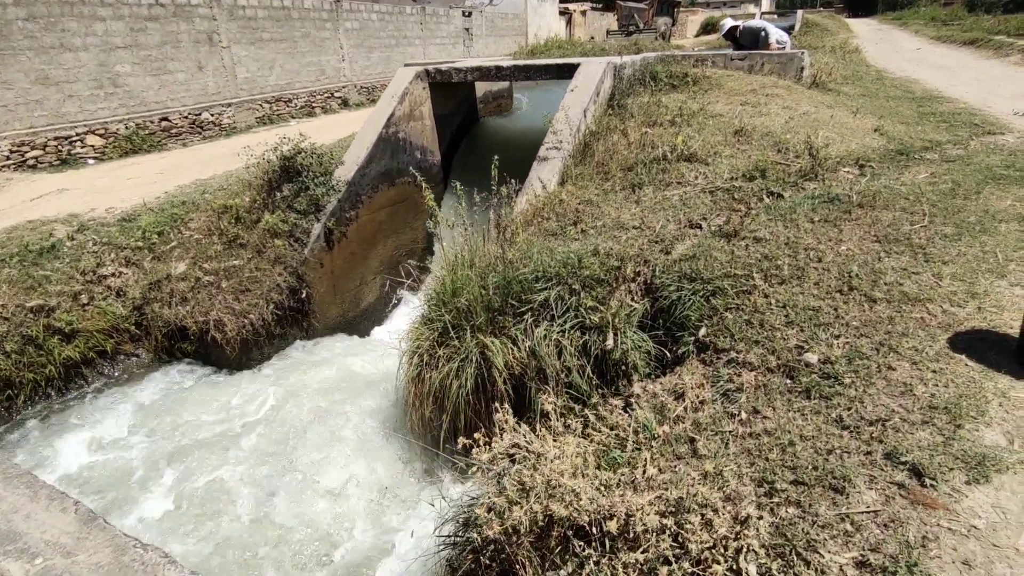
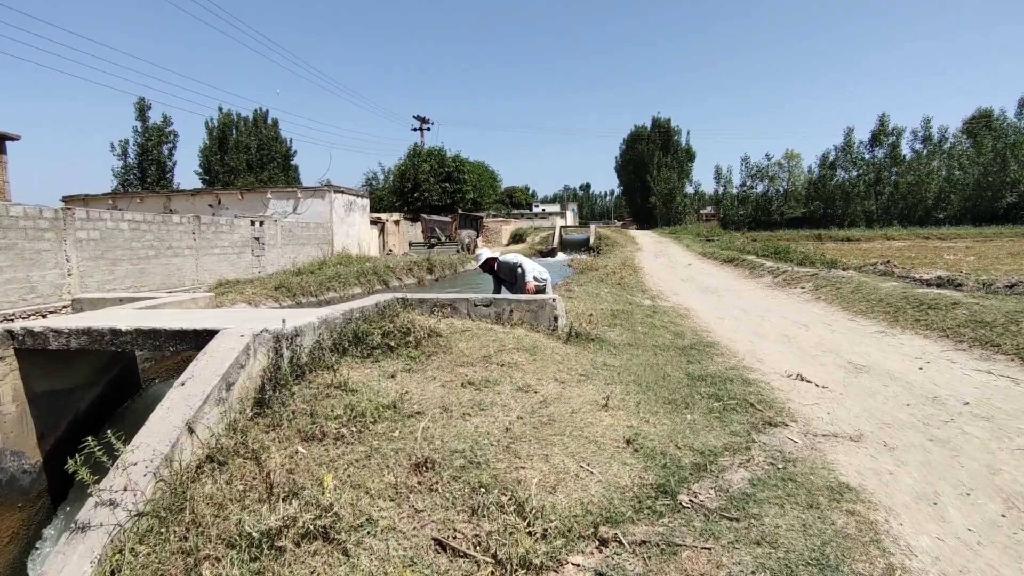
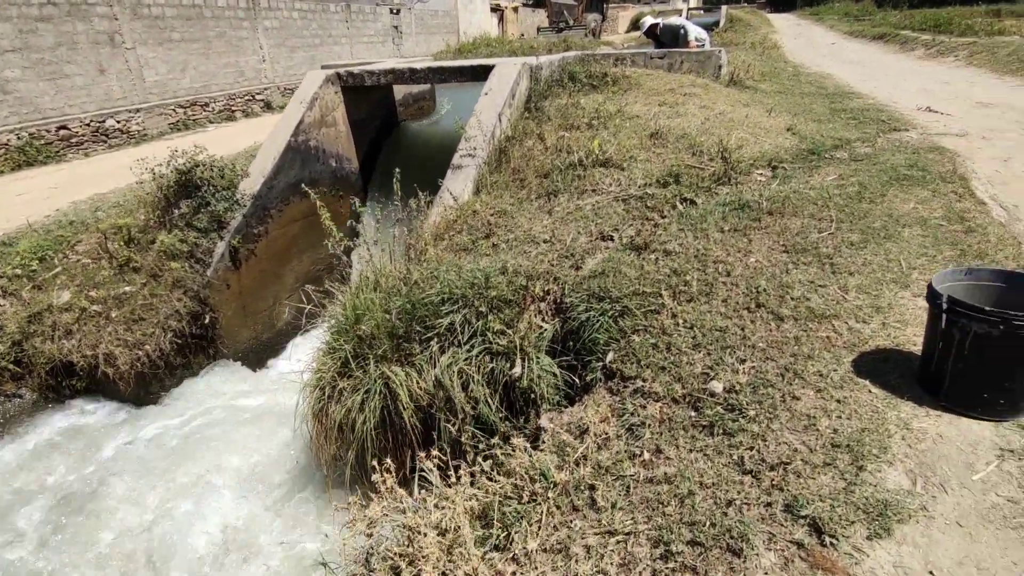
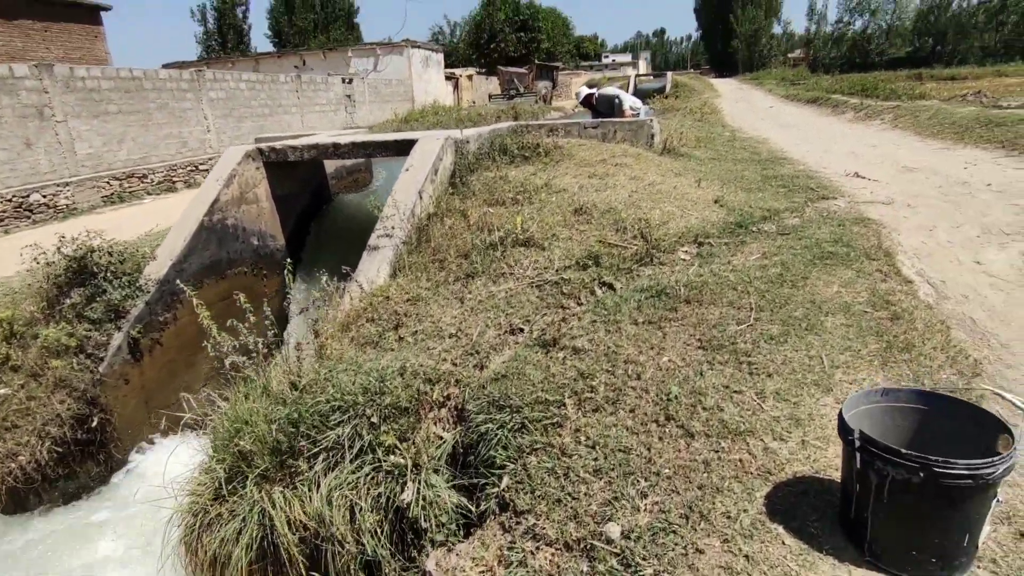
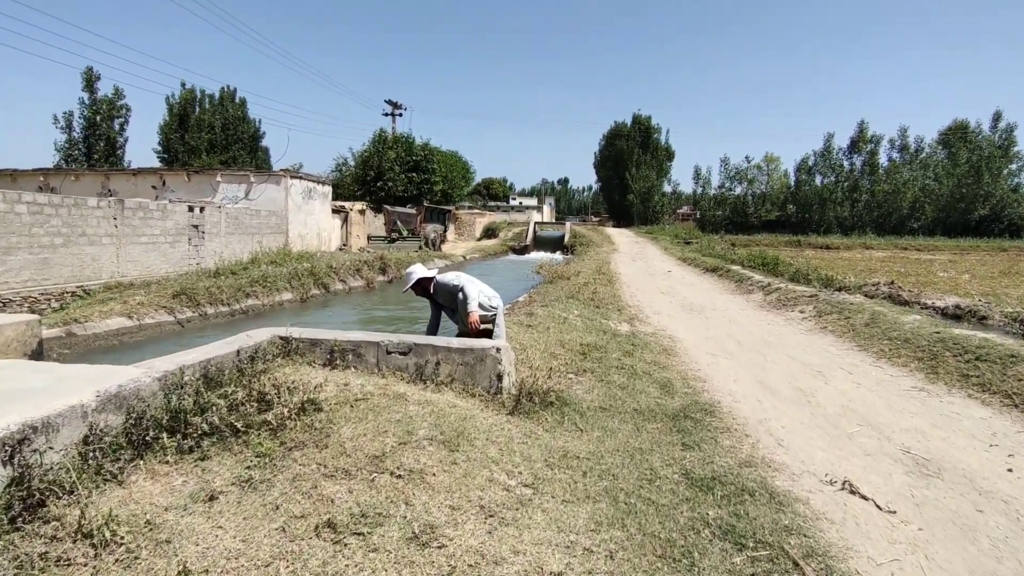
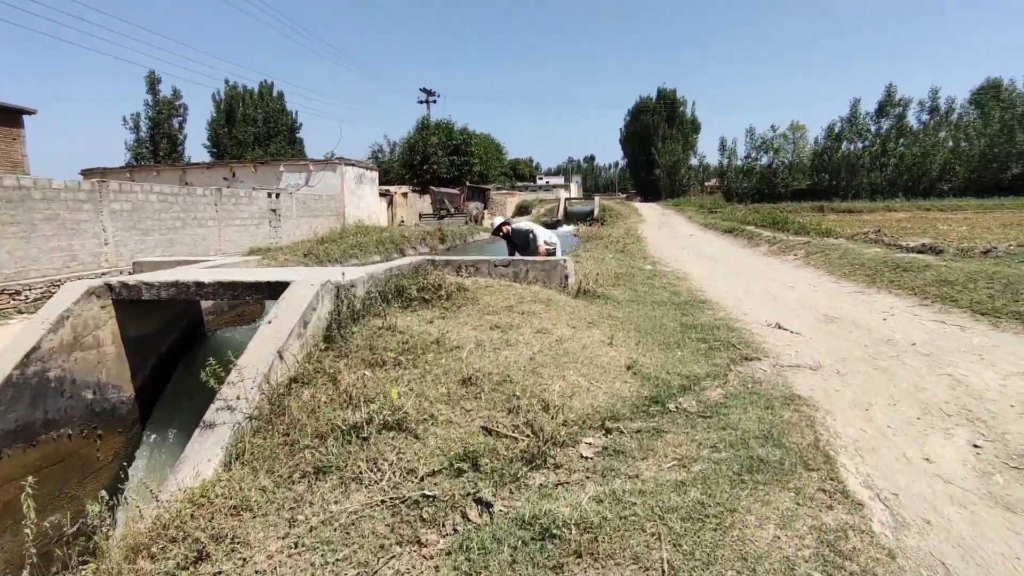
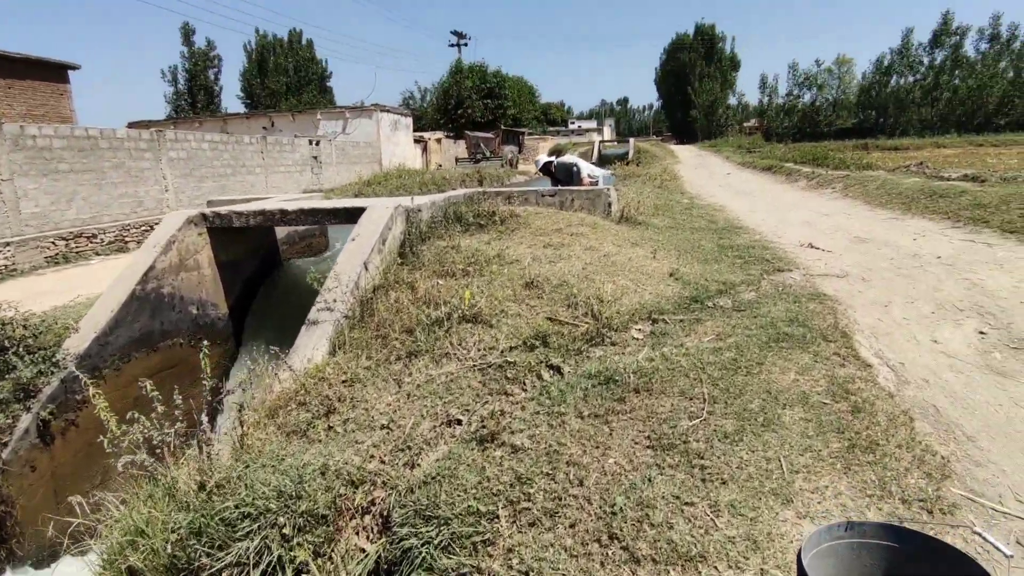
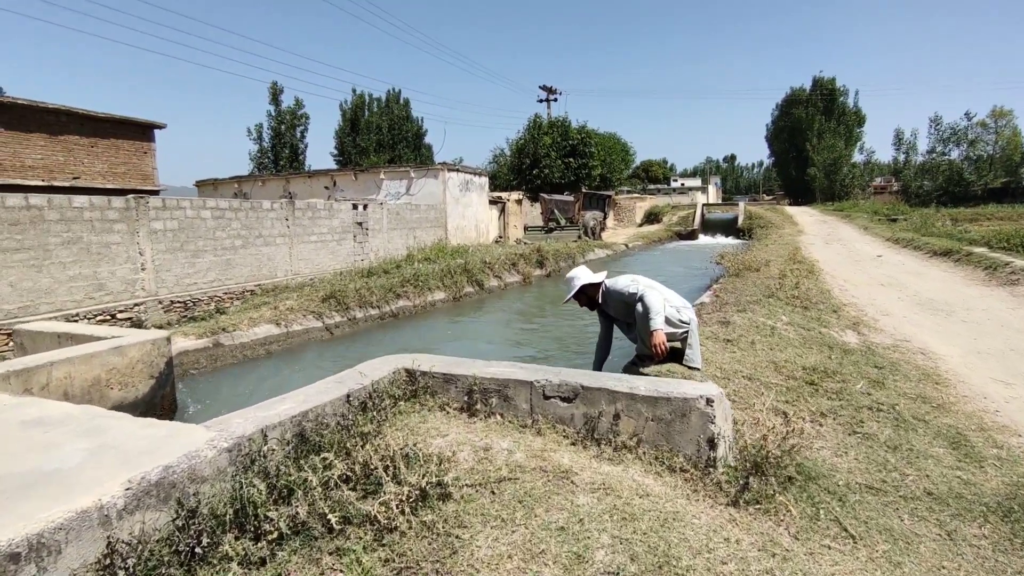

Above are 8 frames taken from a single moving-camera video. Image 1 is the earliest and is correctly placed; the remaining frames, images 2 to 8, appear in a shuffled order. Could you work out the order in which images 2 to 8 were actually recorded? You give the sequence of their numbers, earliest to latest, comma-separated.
3, 4, 7, 6, 2, 5, 8
